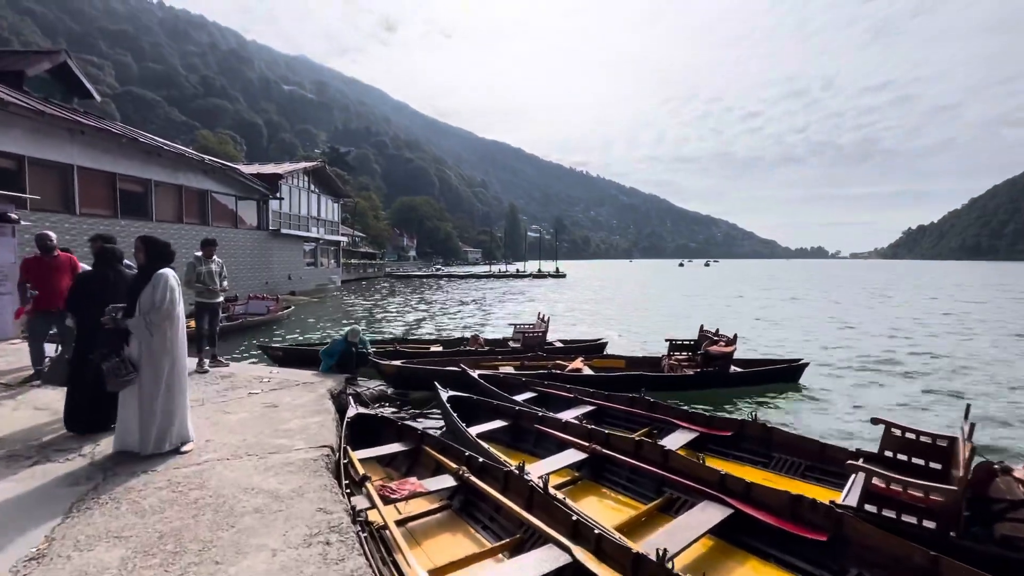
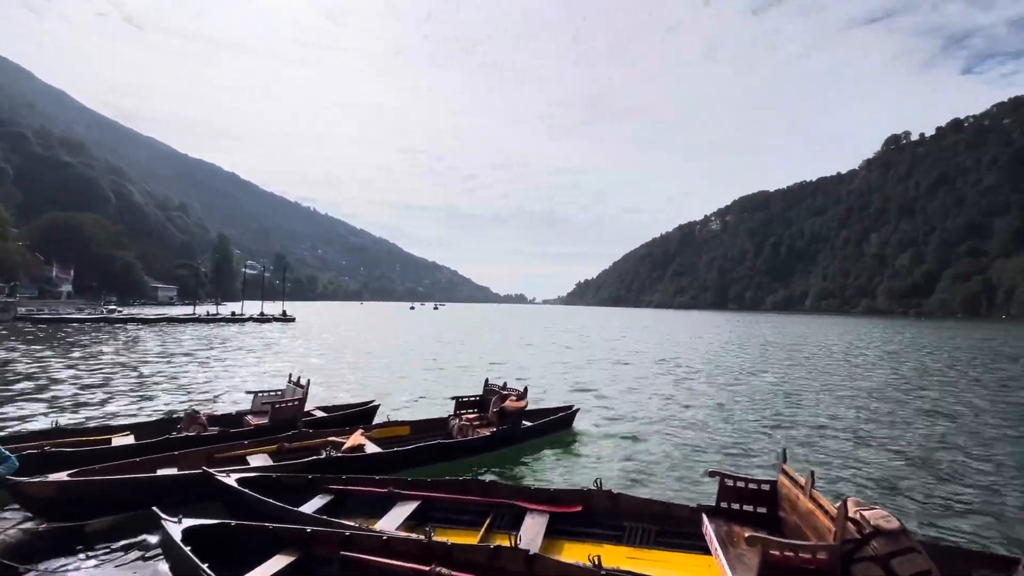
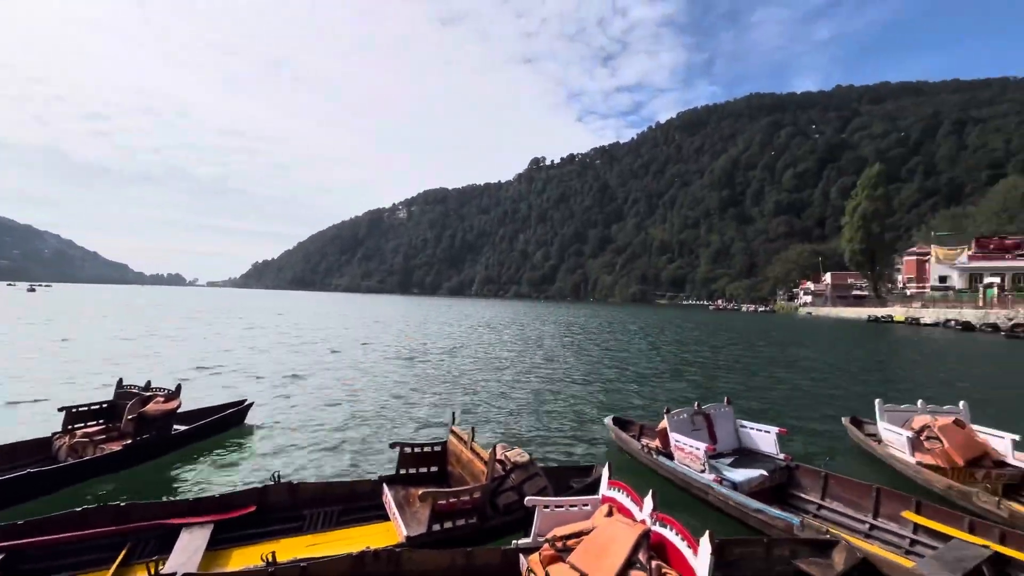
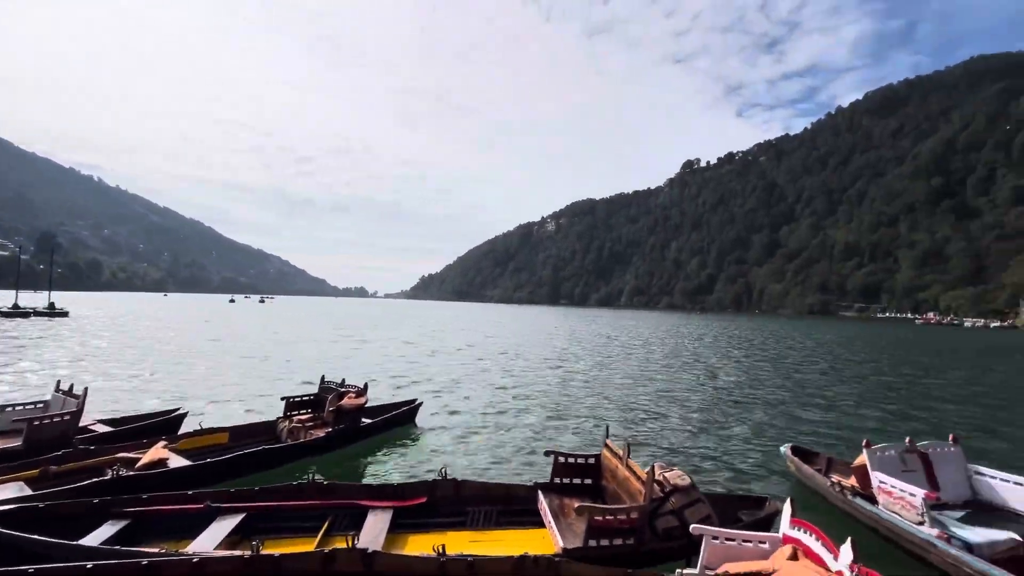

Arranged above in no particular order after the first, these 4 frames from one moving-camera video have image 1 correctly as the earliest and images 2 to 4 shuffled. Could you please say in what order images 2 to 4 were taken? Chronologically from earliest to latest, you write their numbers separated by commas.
2, 4, 3
